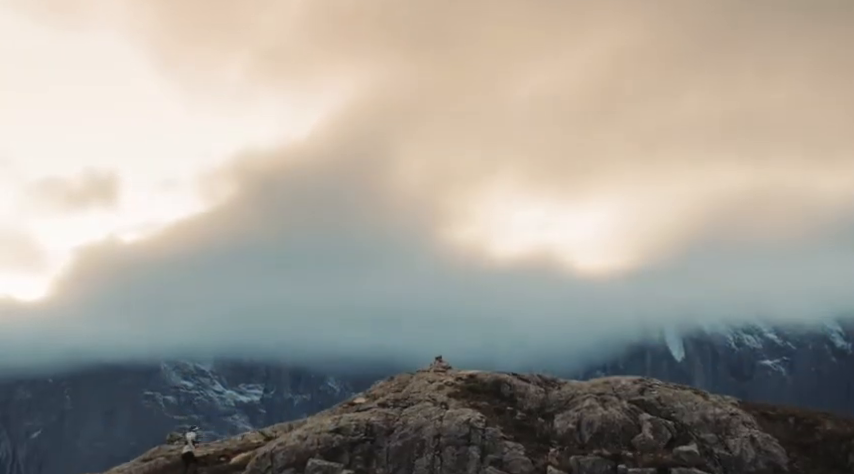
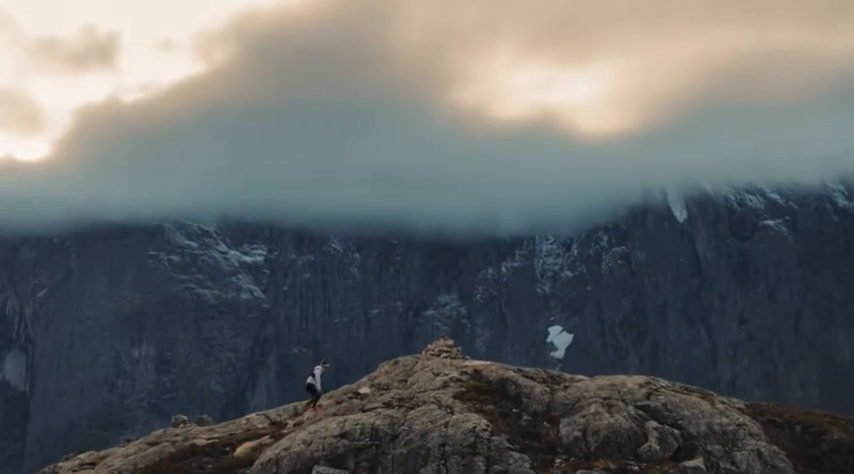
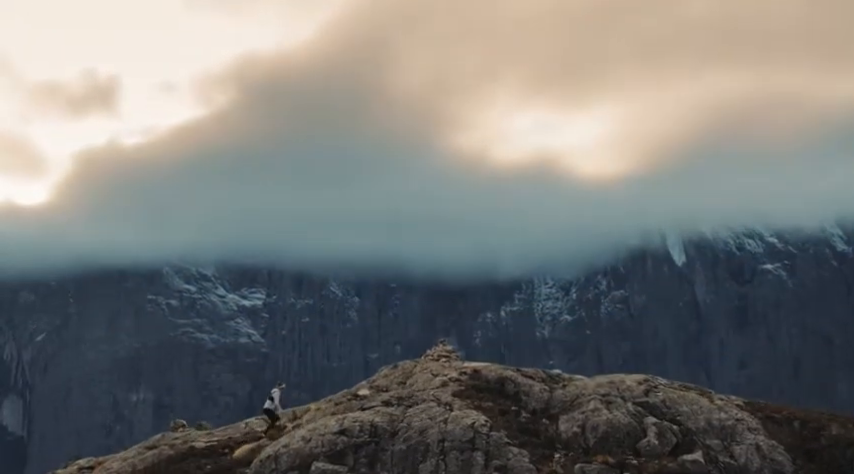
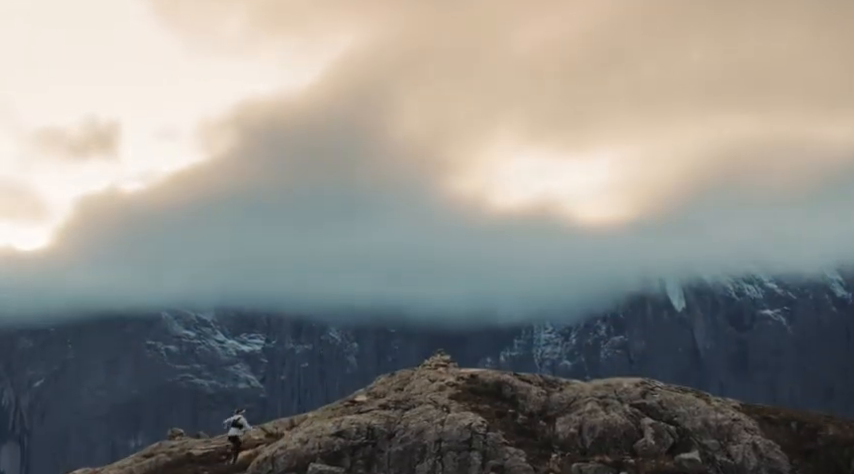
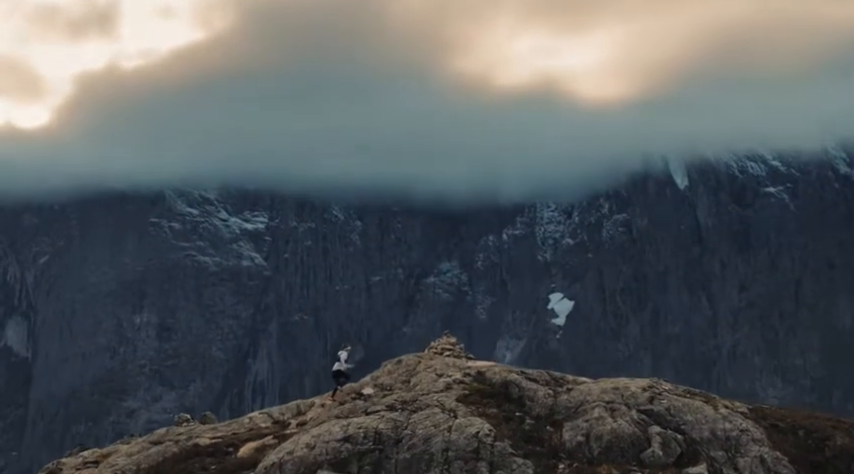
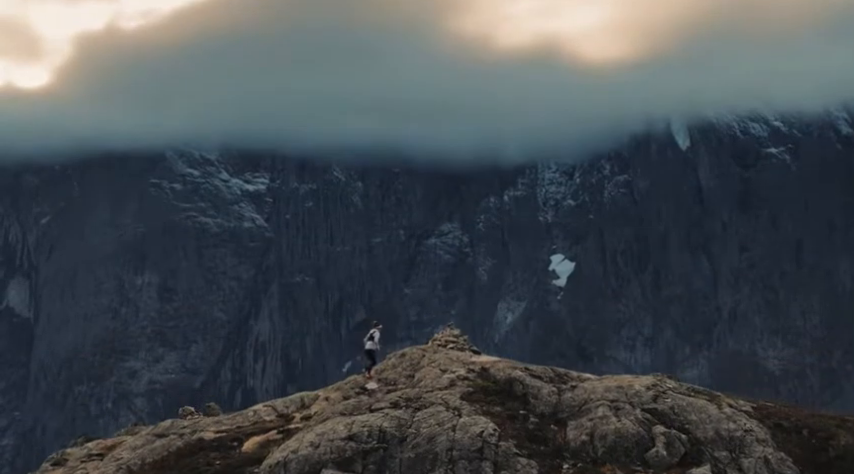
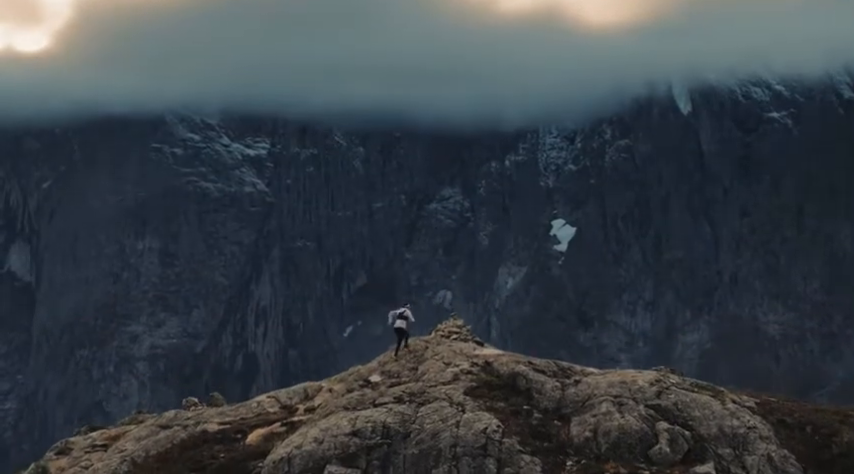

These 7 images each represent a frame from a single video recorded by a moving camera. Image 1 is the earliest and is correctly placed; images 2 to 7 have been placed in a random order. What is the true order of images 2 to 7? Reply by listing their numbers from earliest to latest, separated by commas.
4, 3, 2, 5, 6, 7
